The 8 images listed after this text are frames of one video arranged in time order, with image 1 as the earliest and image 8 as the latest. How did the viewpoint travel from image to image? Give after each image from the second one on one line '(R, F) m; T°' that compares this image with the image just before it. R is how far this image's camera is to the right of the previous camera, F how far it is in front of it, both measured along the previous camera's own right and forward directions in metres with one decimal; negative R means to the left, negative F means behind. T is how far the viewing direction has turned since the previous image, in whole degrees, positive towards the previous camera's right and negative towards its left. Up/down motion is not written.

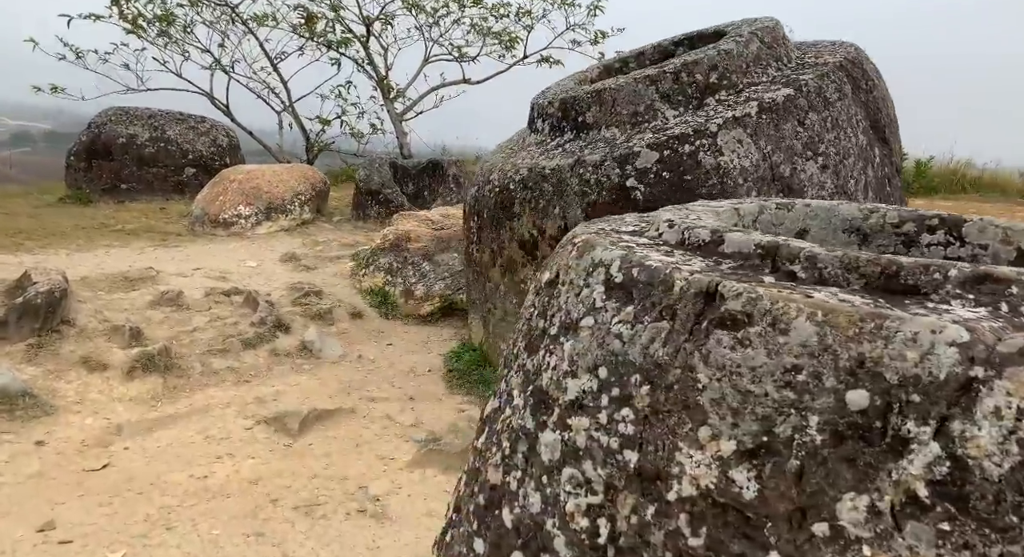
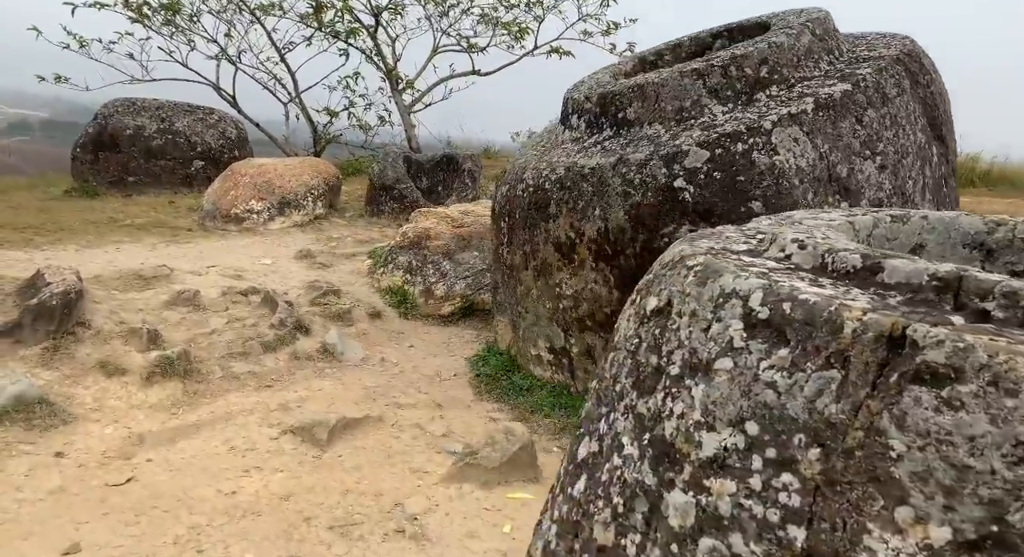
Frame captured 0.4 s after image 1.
(-0.1, +0.1) m; 0°
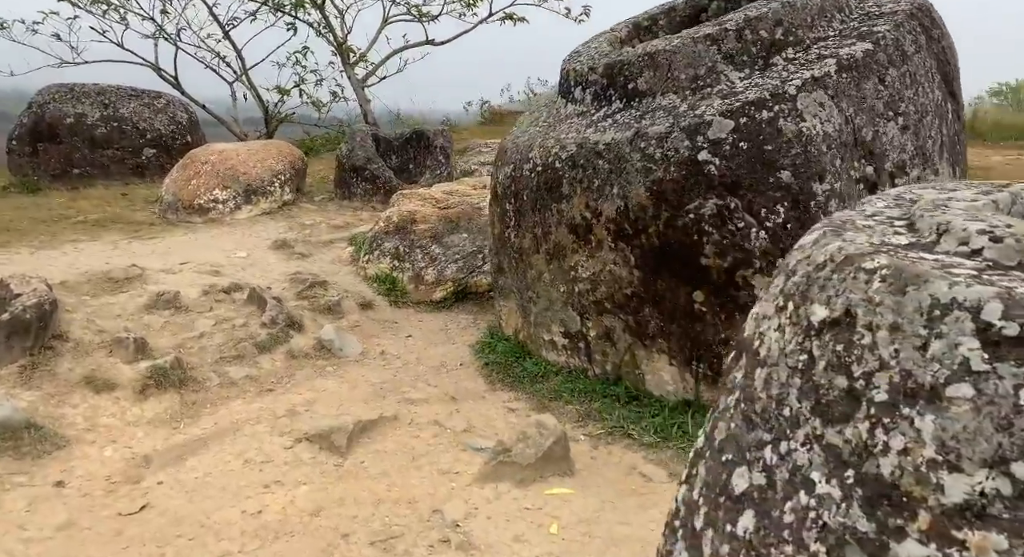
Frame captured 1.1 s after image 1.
(-0.2, +0.1) m; +4°
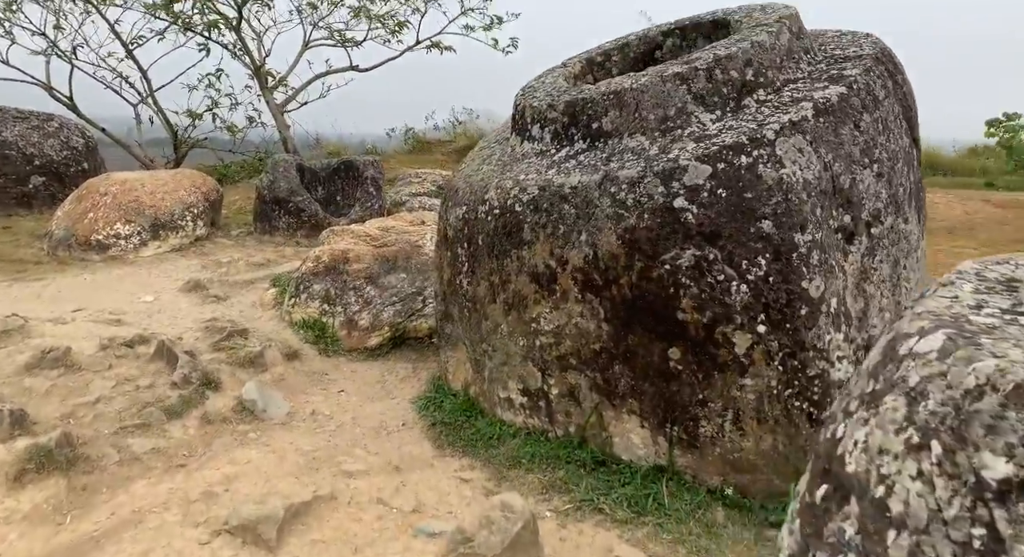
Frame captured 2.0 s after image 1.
(-0.1, +0.3) m; +7°
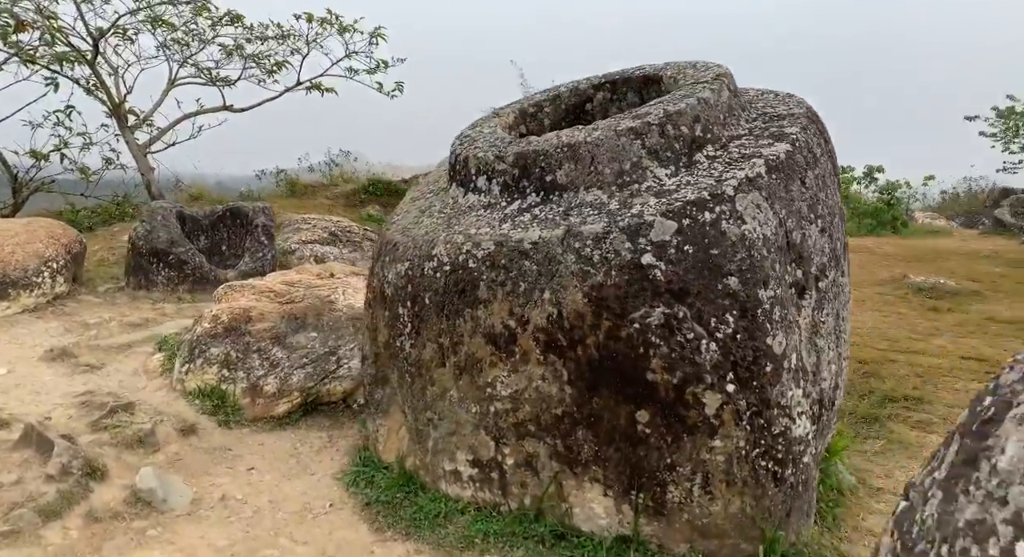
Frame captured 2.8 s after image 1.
(-0.2, +0.2) m; +10°
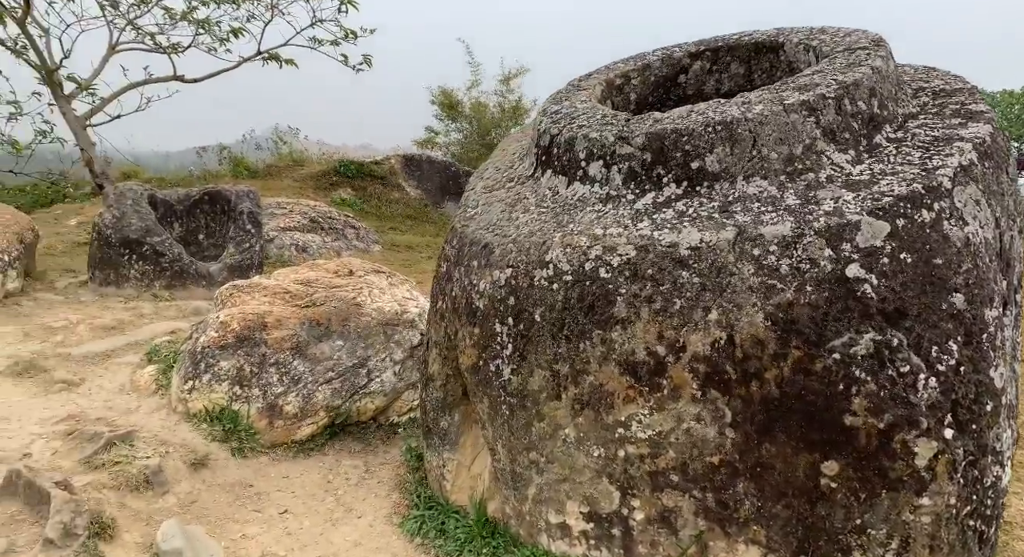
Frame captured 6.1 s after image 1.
(-0.5, +0.5) m; +4°
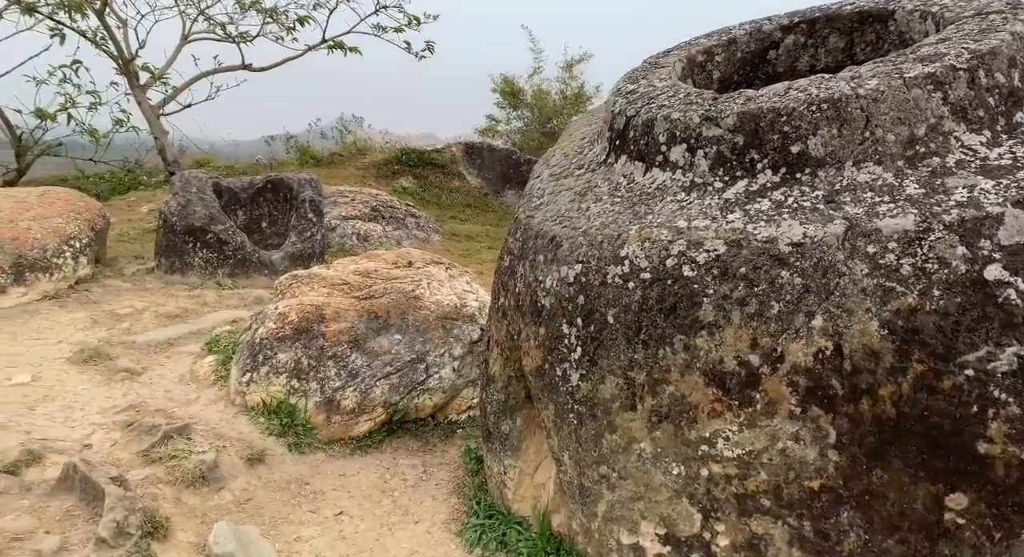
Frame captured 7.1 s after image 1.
(0.0, +0.2) m; -5°
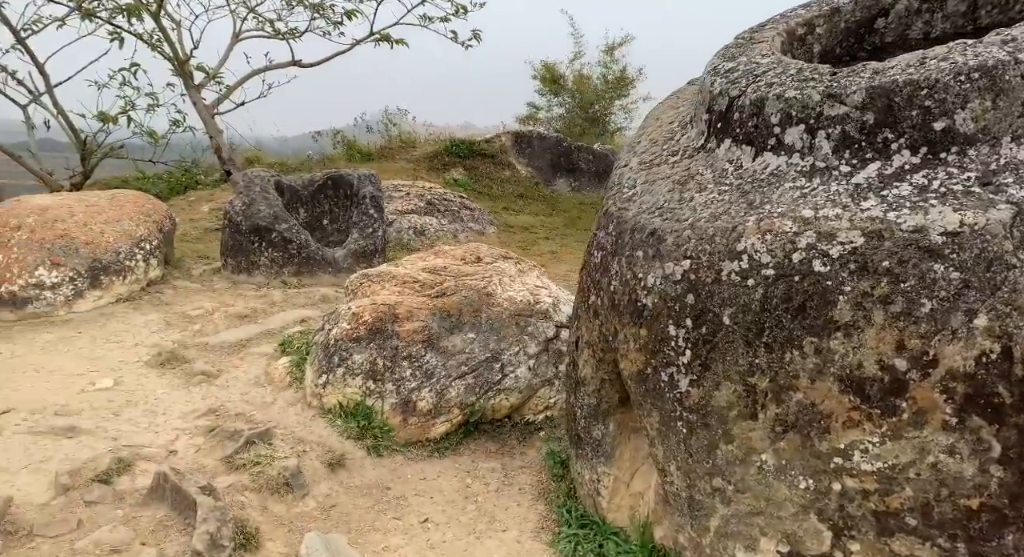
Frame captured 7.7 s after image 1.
(-0.1, +0.1) m; -4°
